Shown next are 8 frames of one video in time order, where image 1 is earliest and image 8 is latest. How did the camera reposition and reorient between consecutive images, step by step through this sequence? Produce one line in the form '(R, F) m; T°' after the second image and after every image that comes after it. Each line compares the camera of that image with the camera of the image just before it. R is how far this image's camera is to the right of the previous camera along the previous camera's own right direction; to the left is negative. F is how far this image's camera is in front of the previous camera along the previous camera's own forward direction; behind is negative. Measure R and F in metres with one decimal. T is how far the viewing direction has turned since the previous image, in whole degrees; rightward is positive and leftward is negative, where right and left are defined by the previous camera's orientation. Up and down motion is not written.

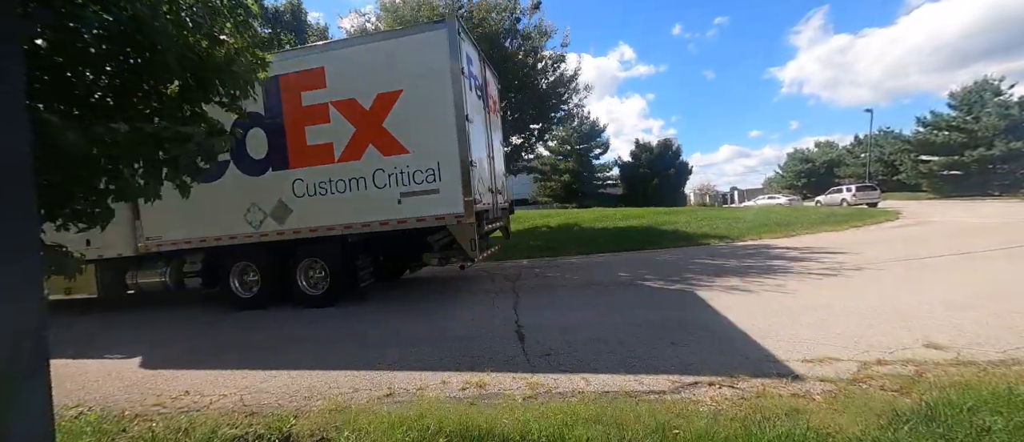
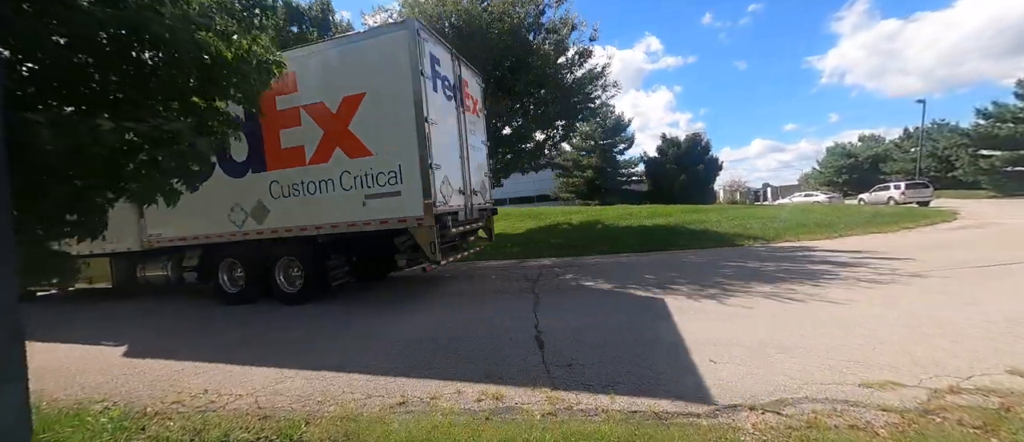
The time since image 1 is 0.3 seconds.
(0.0, +0.2) m; -4°
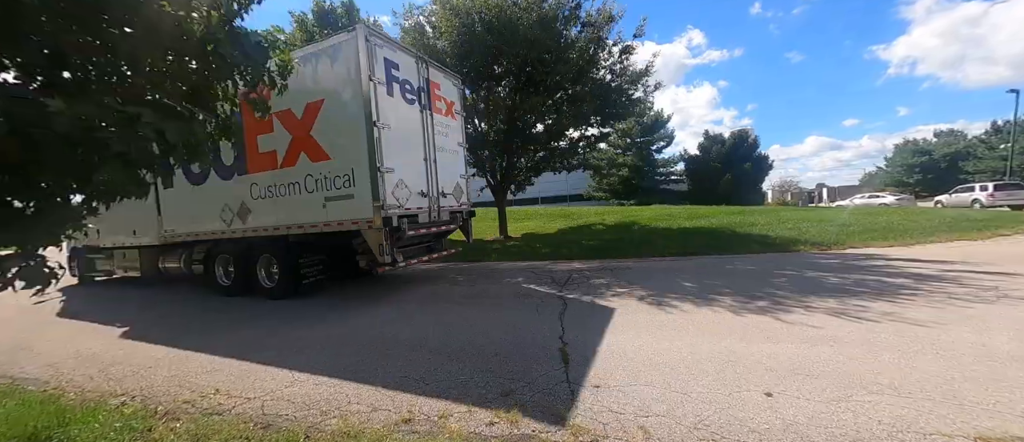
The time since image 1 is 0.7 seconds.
(+0.1, +0.4) m; -5°
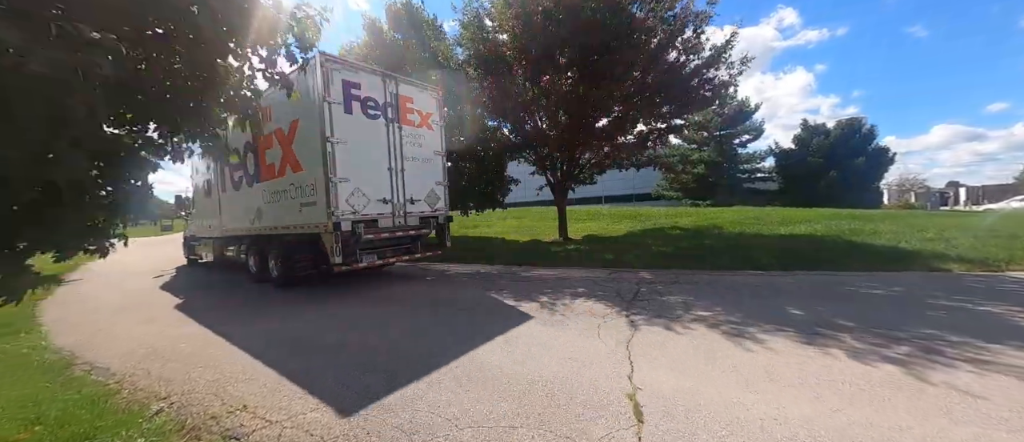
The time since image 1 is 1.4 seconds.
(0.0, +0.8) m; -10°
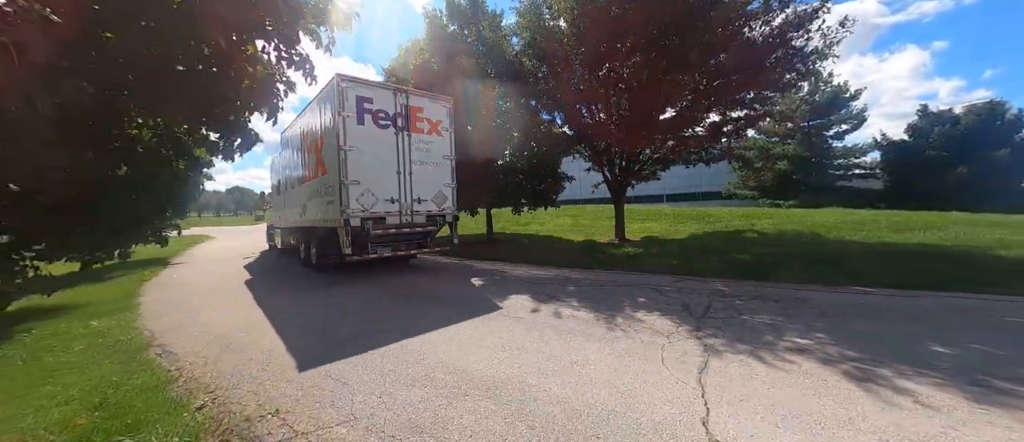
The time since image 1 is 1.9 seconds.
(0.0, +0.5) m; -9°
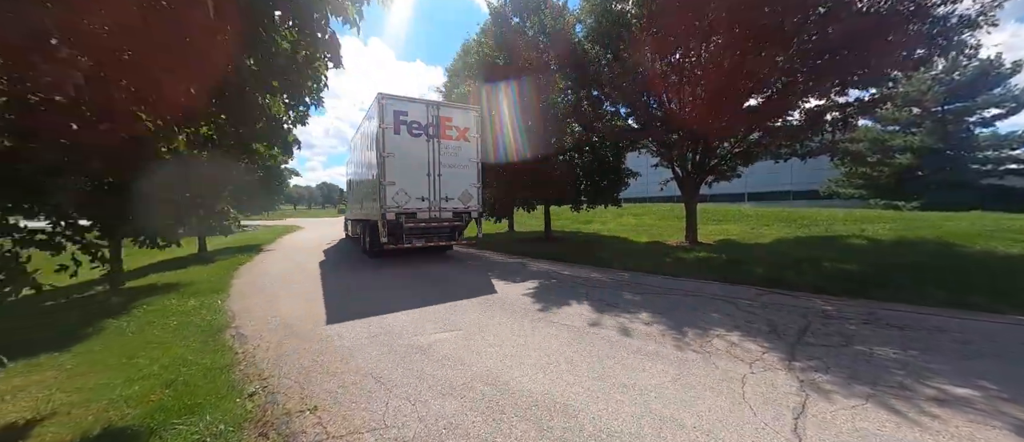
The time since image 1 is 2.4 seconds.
(+0.1, +0.4) m; -10°
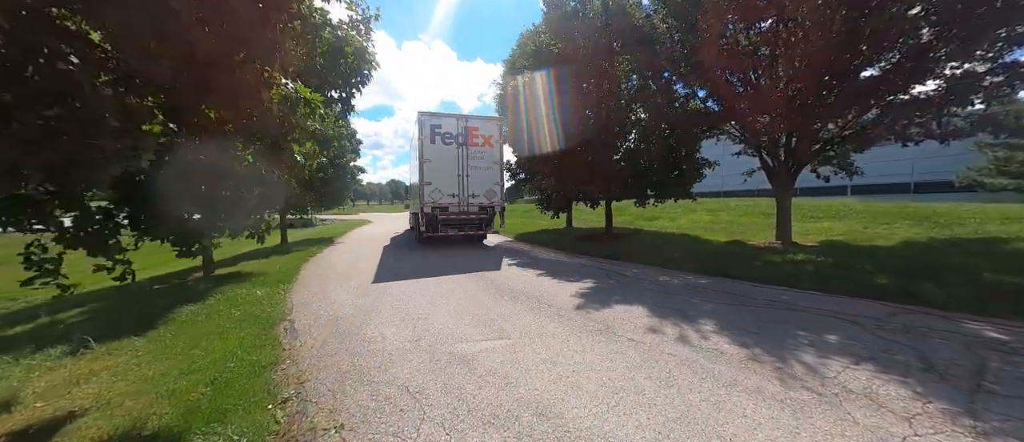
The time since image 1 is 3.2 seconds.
(0.0, +0.7) m; -10°
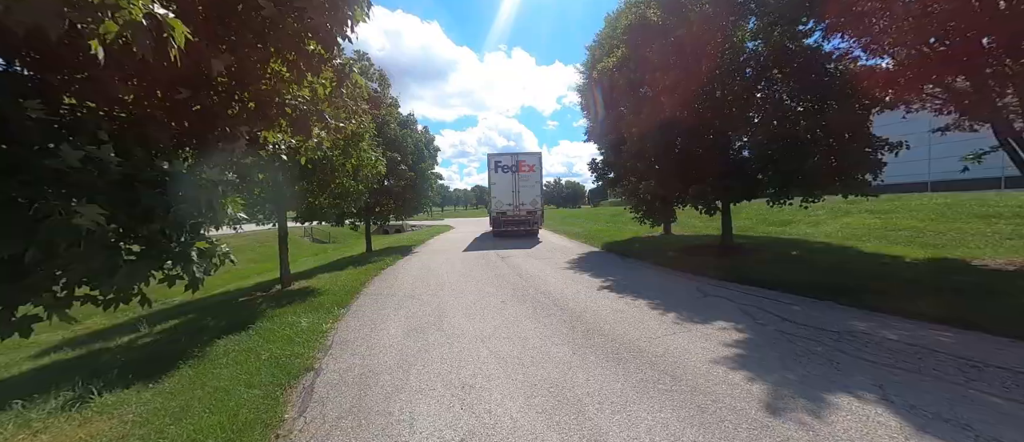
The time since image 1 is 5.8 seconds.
(-0.2, +1.9) m; -13°
